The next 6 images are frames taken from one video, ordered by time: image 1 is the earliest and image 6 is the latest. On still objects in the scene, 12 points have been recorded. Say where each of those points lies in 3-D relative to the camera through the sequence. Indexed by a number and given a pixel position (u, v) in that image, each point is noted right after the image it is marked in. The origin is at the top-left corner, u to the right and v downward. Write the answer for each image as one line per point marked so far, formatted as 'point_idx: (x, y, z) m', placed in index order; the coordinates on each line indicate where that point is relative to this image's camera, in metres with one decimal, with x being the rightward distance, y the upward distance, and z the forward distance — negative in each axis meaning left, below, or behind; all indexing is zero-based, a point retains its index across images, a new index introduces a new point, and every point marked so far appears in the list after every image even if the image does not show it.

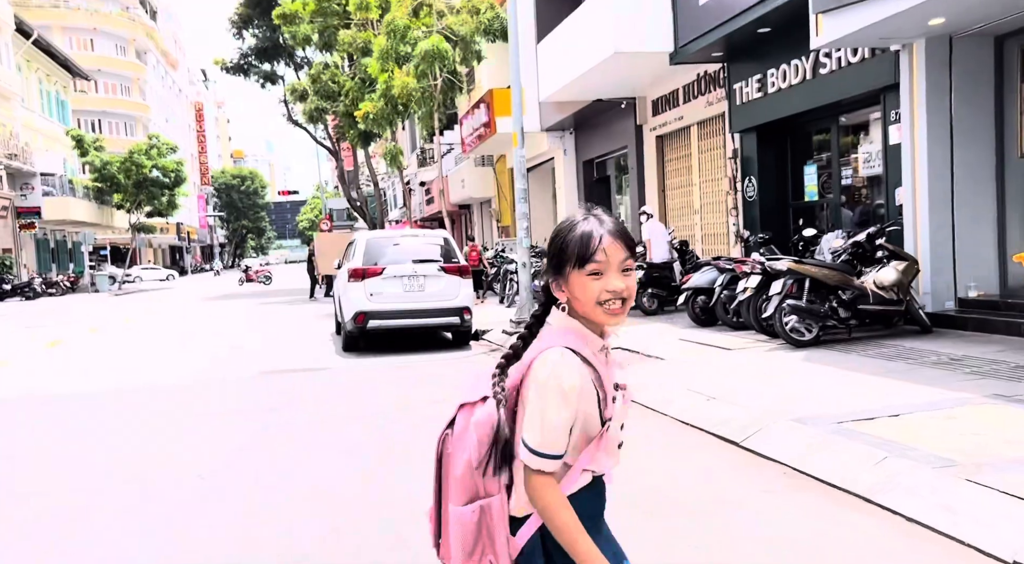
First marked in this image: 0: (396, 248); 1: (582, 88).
0: (-1.5, +0.4, +11.9) m
1: (+1.2, +3.4, +16.3) m
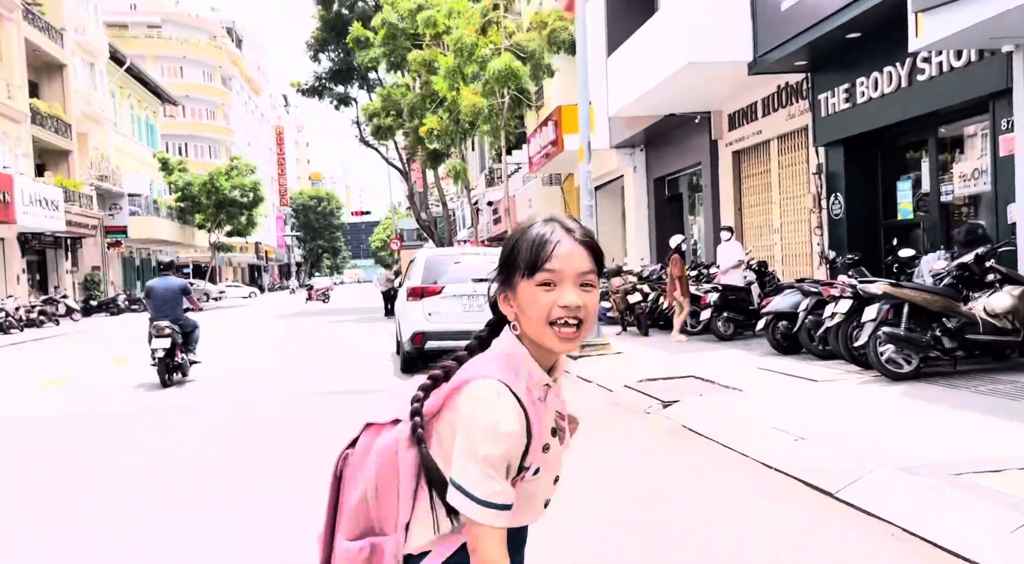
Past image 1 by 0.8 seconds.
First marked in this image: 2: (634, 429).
0: (-0.7, +0.2, +11.3) m
1: (+2.4, +3.0, +15.5) m
2: (+0.9, -1.1, +7.0) m
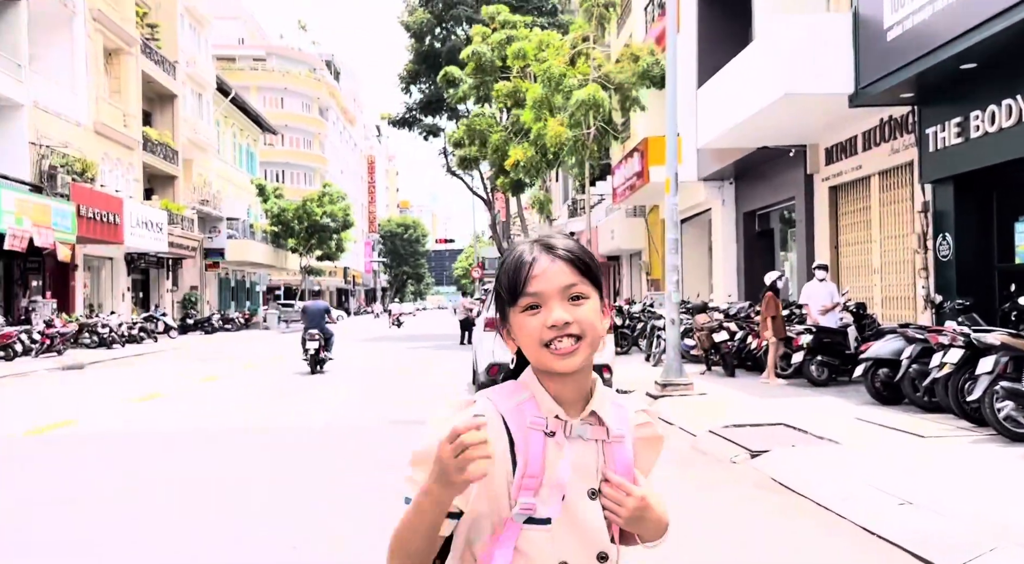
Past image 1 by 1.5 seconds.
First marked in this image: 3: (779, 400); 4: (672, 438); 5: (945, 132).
0: (+0.3, -0.2, +11.0) m
1: (+3.8, +2.4, +15.0) m
2: (+1.4, -1.4, +6.5) m
3: (+3.0, -1.3, +10.5) m
4: (+1.4, -1.4, +8.2) m
5: (+5.2, +1.8, +11.2) m
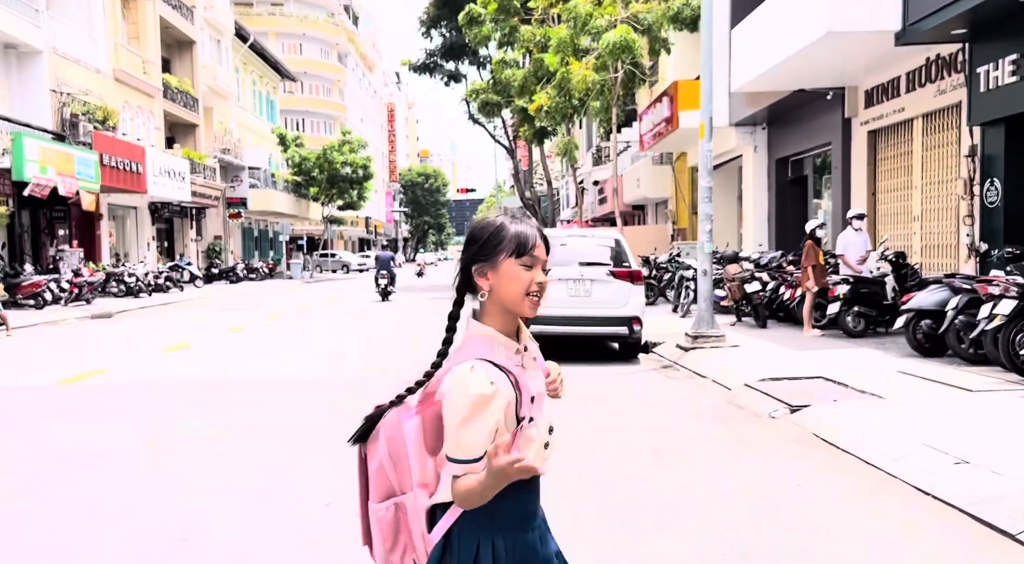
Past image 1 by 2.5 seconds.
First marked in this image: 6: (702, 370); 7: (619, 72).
0: (+0.6, +0.4, +10.6) m
1: (+4.2, +3.2, +14.4) m
2: (+1.6, -1.0, +6.2) m
3: (+3.3, -0.8, +10.2) m
4: (+1.6, -0.9, +8.0) m
5: (+5.5, +2.4, +10.7) m
6: (+1.9, -0.9, +9.3) m
7: (+2.3, +4.4, +19.8) m
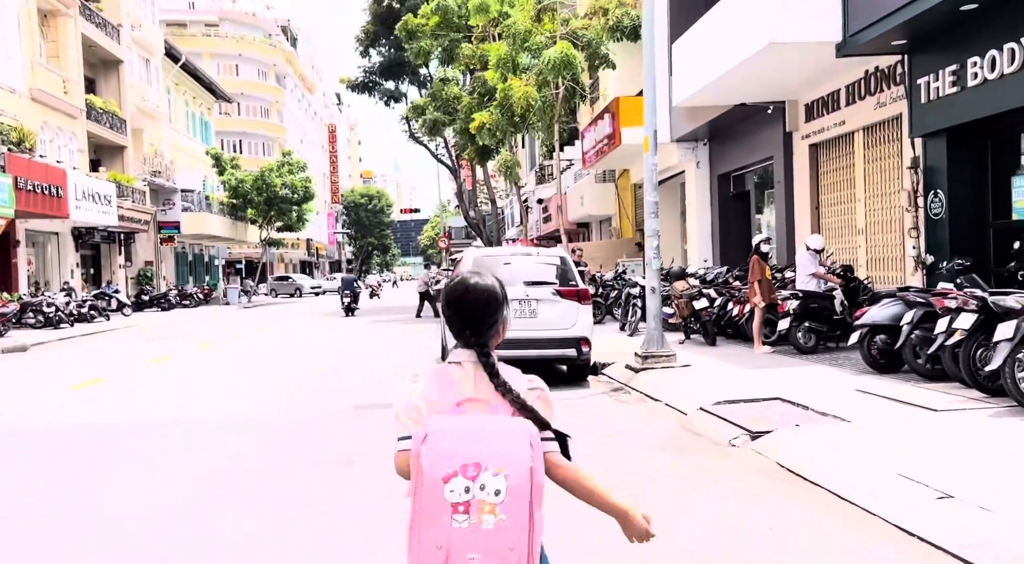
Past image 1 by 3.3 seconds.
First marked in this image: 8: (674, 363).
0: (0.0, +0.2, +10.2) m
1: (+3.2, +2.9, +14.2) m
2: (+1.3, -1.1, +5.8) m
3: (+2.7, -0.9, +9.8) m
4: (+1.2, -1.1, +7.6) m
5: (+4.8, +2.2, +10.6) m
6: (+1.3, -1.1, +8.9) m
7: (+1.0, +4.0, +19.5) m
8: (+1.8, -0.9, +10.6) m
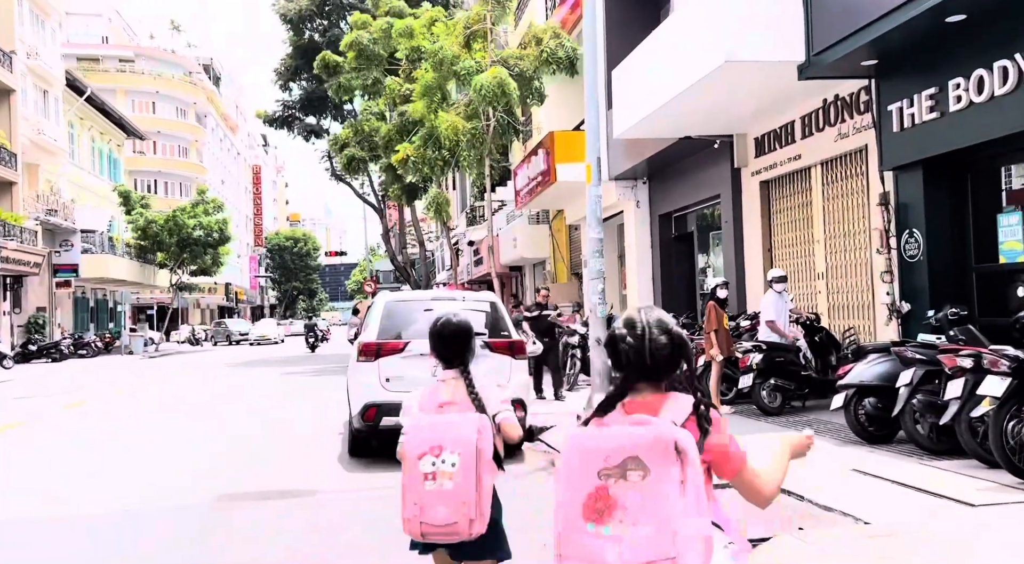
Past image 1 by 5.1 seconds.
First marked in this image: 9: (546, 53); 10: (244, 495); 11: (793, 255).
0: (-0.8, -0.3, +8.6) m
1: (+2.2, +2.2, +13.0) m
2: (+0.9, -1.4, +4.2) m
3: (+2.0, -1.4, +8.4) m
4: (+0.6, -1.4, +6.0) m
5: (+4.0, +1.7, +9.4) m
6: (+0.7, -1.5, +7.3) m
7: (-0.4, +3.1, +18.1) m
8: (+1.1, -1.4, +9.1) m
9: (+0.6, +4.3, +17.5) m
10: (-2.1, -1.7, +7.5) m
11: (+3.8, +0.4, +12.8) m
